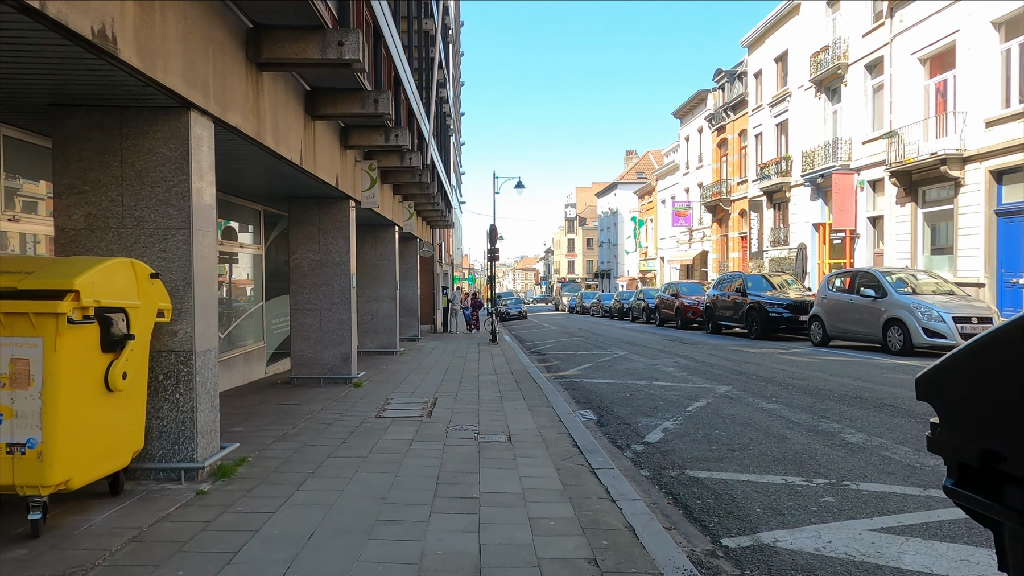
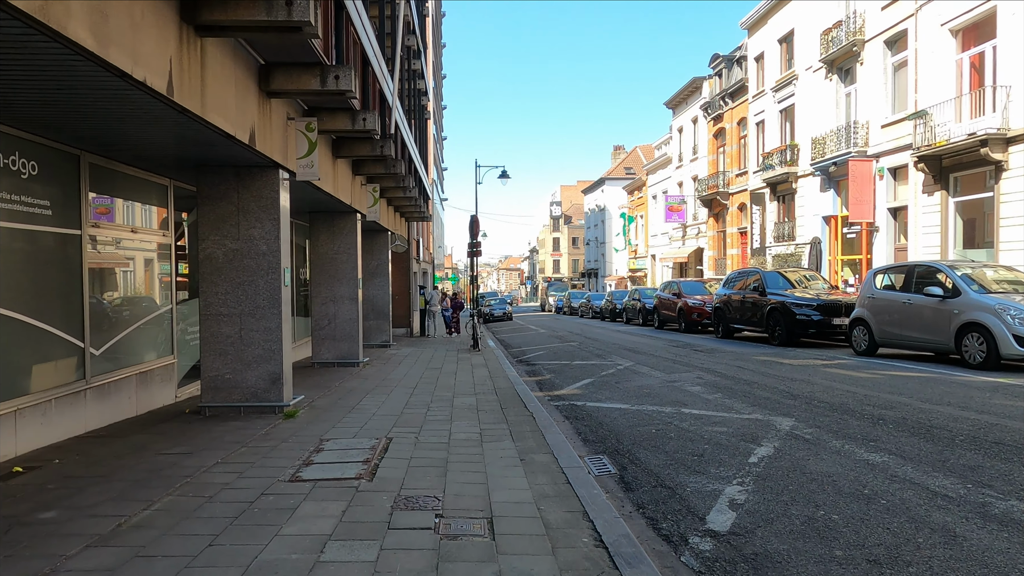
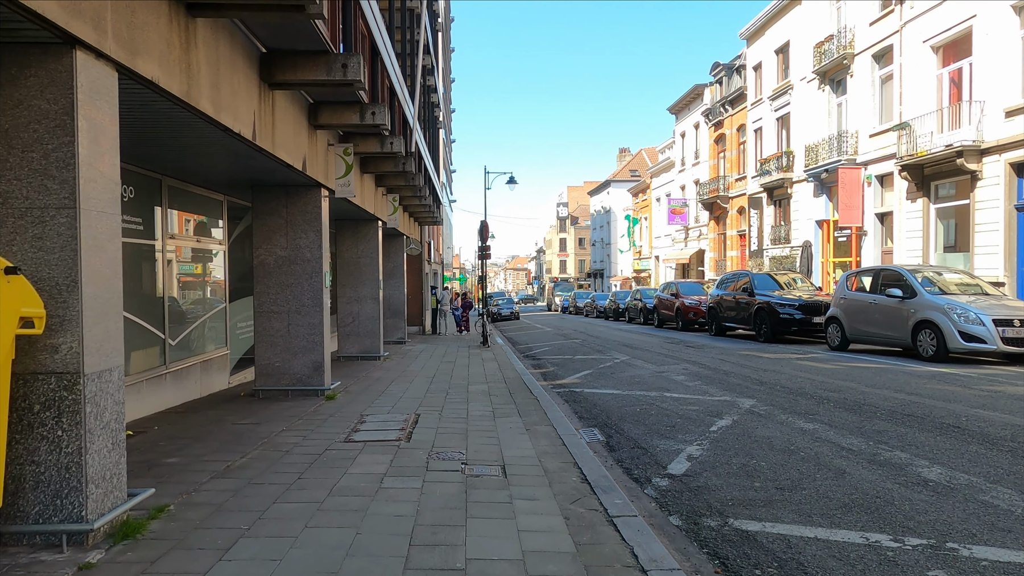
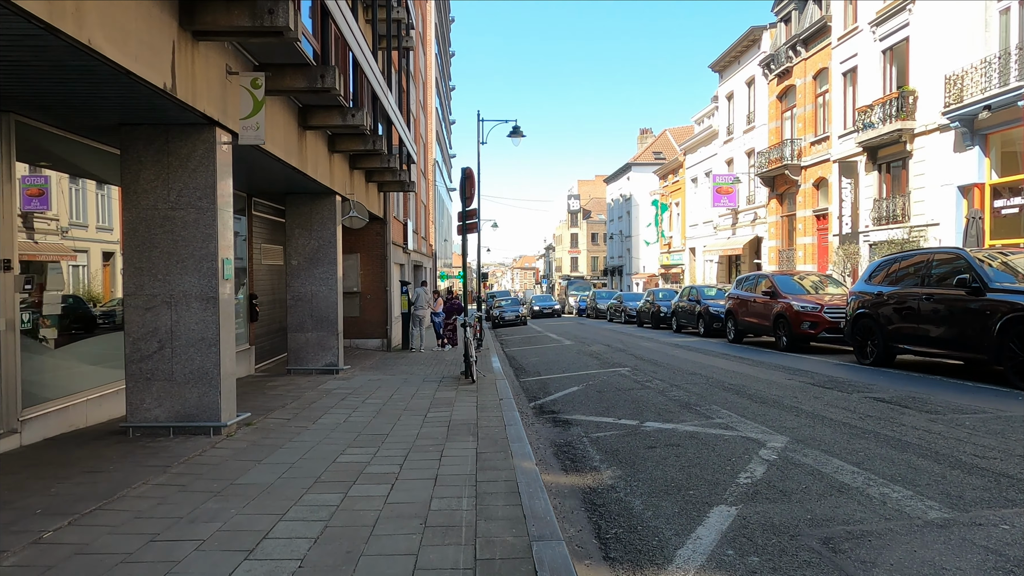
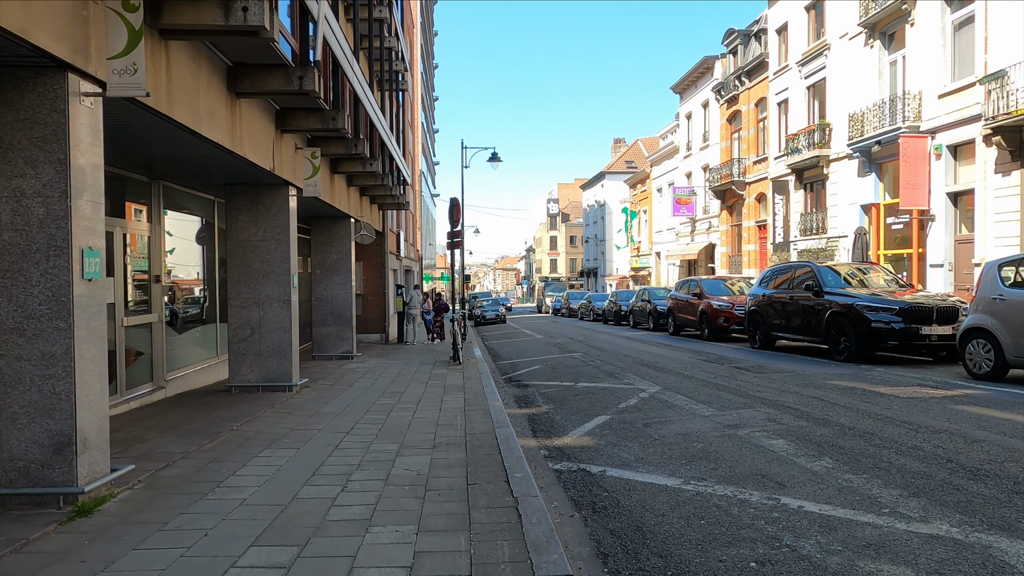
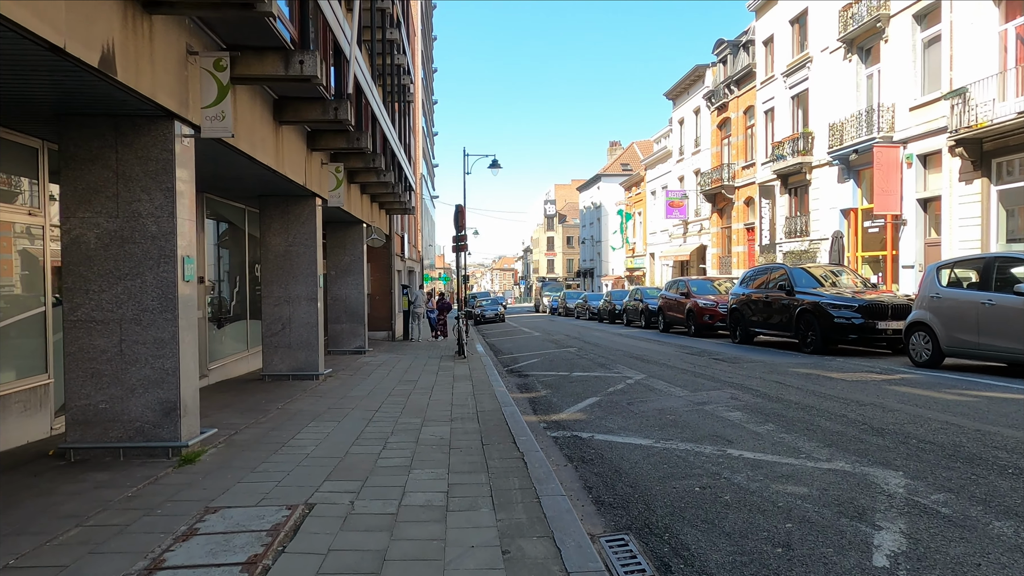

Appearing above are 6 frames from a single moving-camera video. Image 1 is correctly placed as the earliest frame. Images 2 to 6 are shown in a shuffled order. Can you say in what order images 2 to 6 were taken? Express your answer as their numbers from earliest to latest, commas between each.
3, 2, 6, 5, 4
